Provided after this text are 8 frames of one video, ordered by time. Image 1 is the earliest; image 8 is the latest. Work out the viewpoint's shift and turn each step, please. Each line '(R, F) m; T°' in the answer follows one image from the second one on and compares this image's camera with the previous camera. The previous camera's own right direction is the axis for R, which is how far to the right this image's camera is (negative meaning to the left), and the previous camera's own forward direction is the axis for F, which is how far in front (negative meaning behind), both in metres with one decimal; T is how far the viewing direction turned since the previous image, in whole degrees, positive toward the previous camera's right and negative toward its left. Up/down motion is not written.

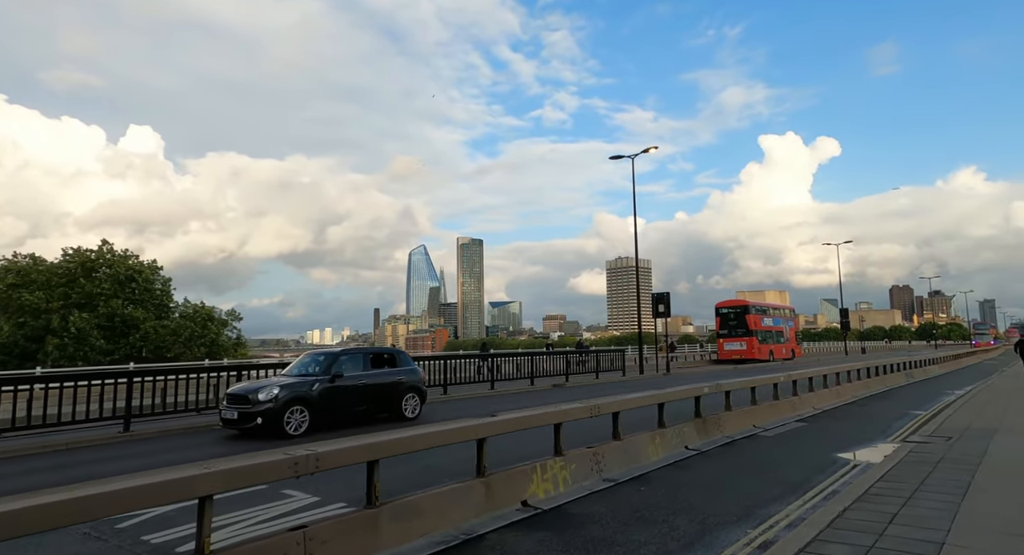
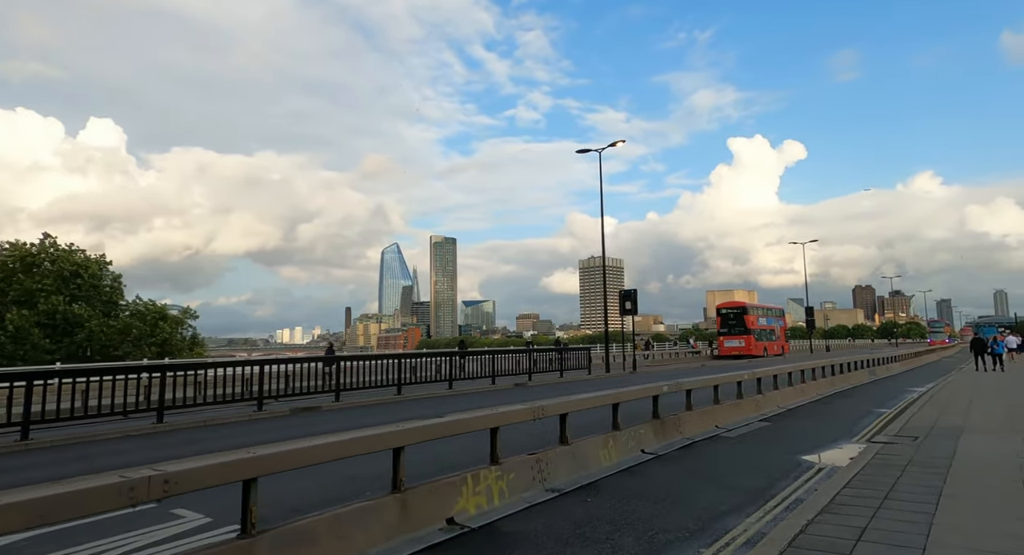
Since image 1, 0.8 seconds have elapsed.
(+0.4, +0.7) m; +3°
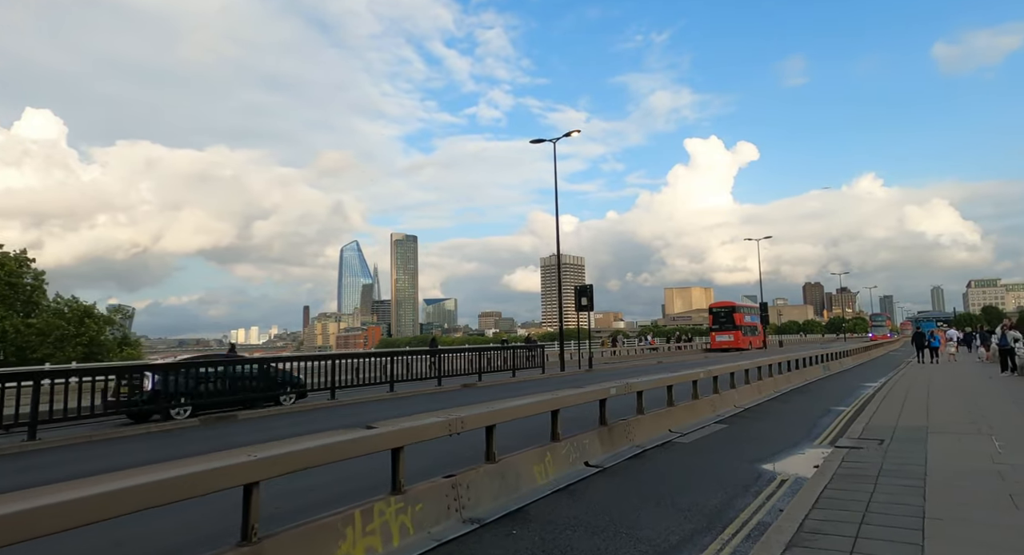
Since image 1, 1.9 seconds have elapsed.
(+0.5, +1.1) m; +4°
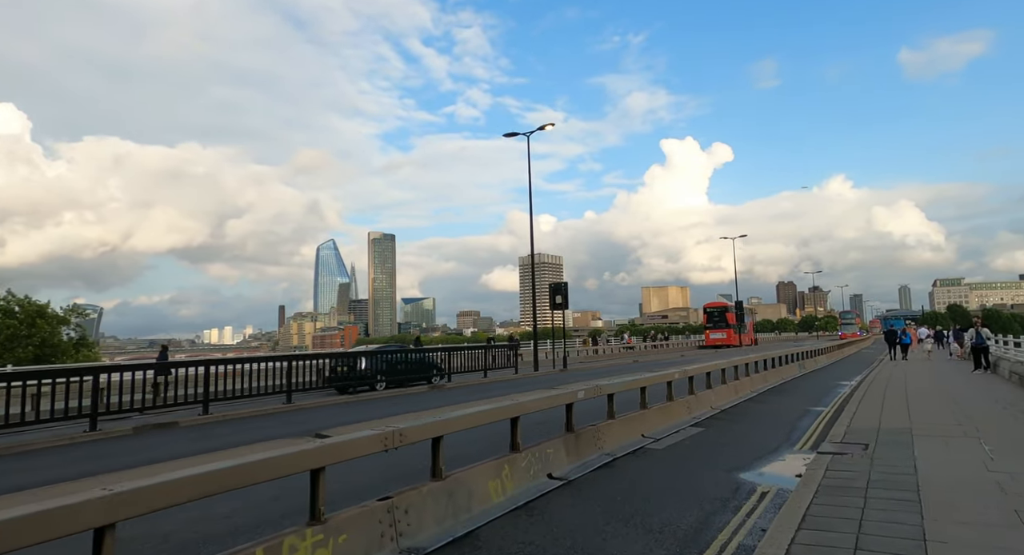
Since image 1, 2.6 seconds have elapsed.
(+0.3, +0.7) m; +2°
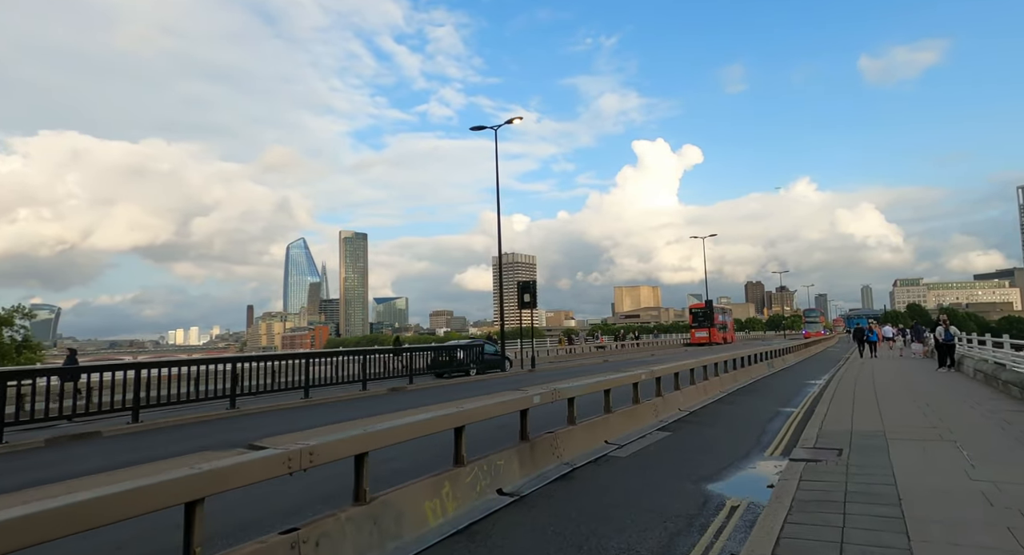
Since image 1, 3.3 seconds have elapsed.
(+0.3, +0.7) m; +3°
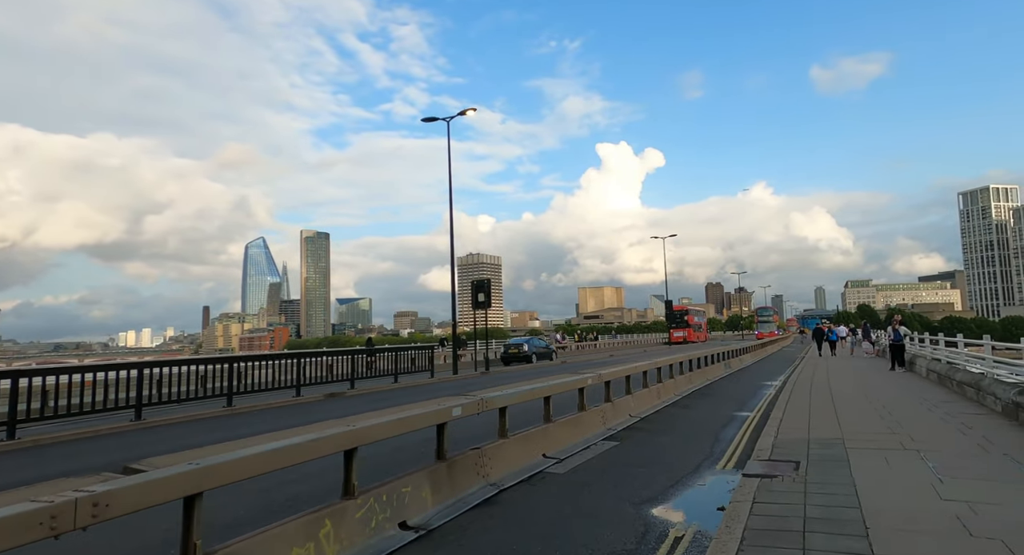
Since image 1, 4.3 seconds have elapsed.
(+0.5, +0.9) m; +4°
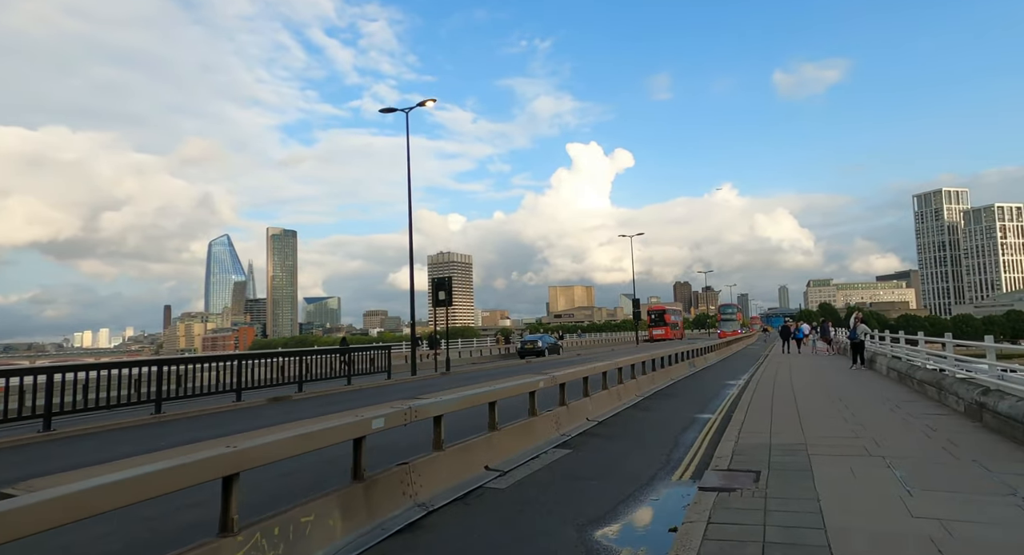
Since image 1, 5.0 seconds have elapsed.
(+0.4, +0.7) m; +3°
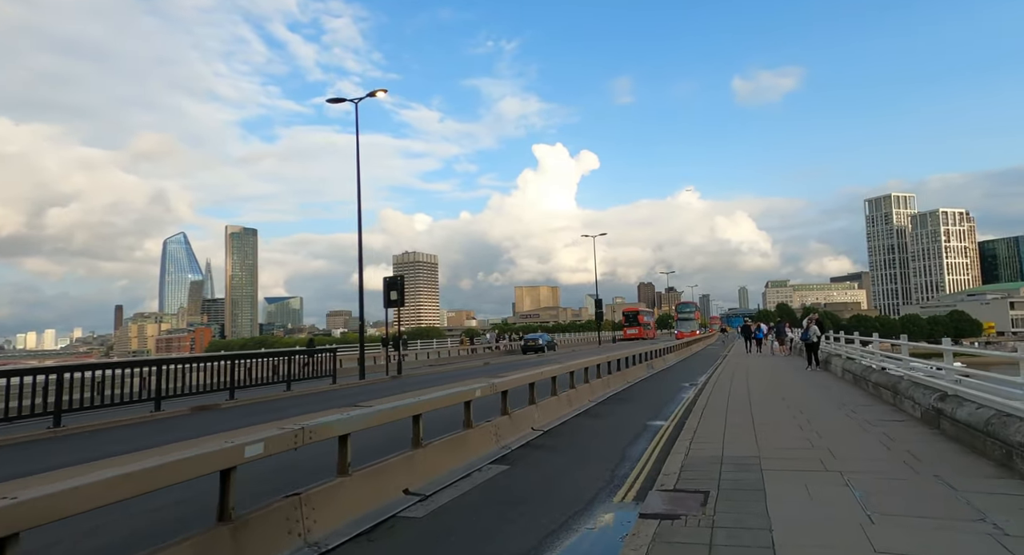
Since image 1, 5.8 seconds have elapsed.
(+0.5, +0.8) m; +3°
